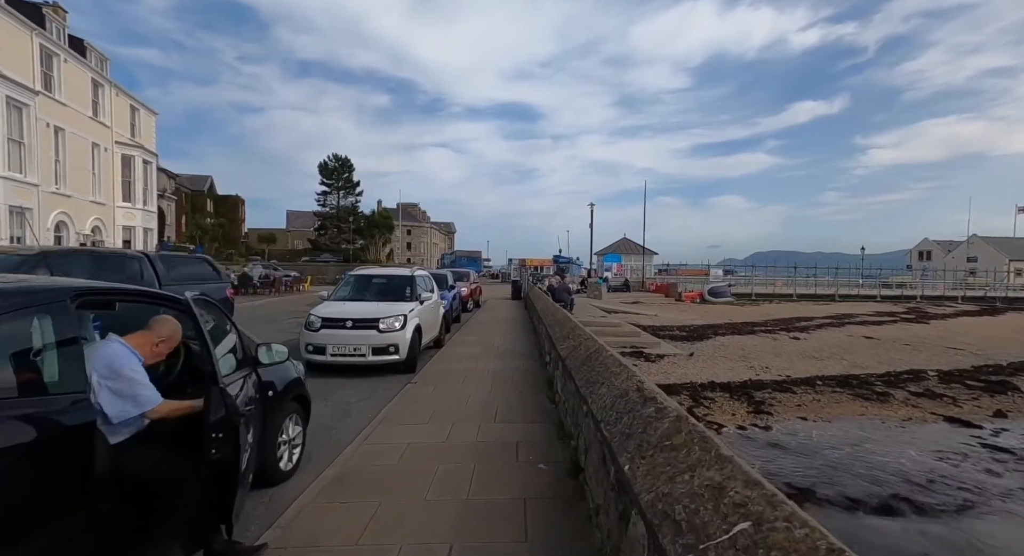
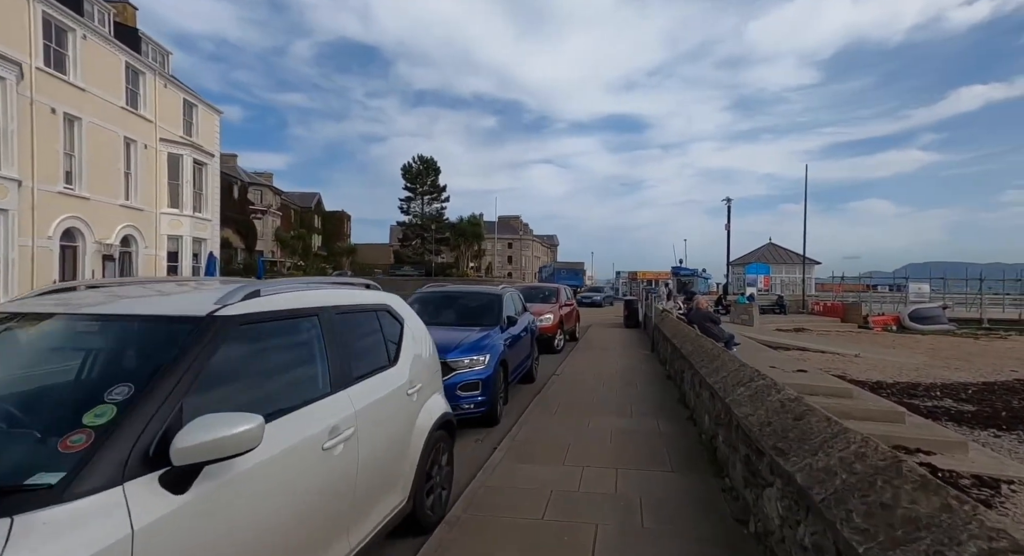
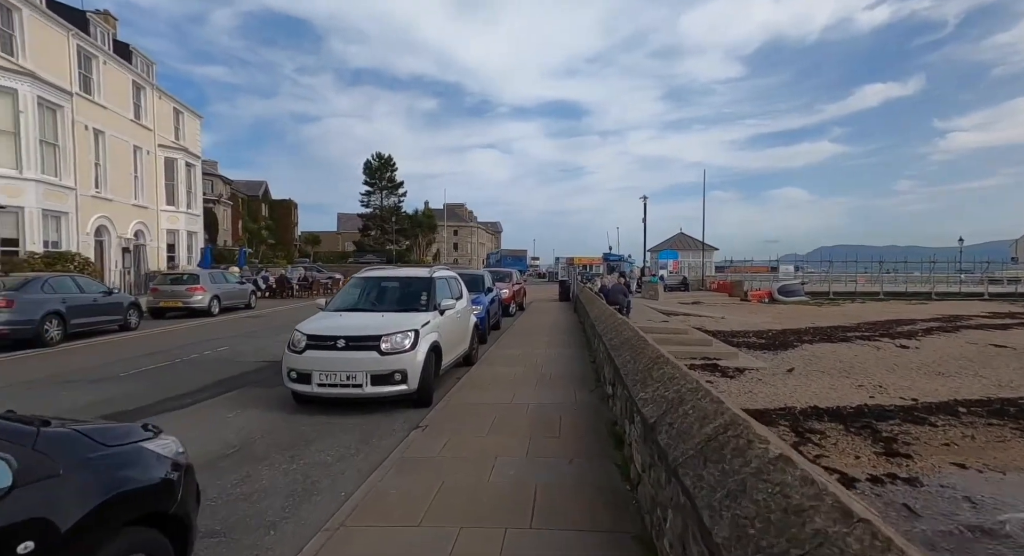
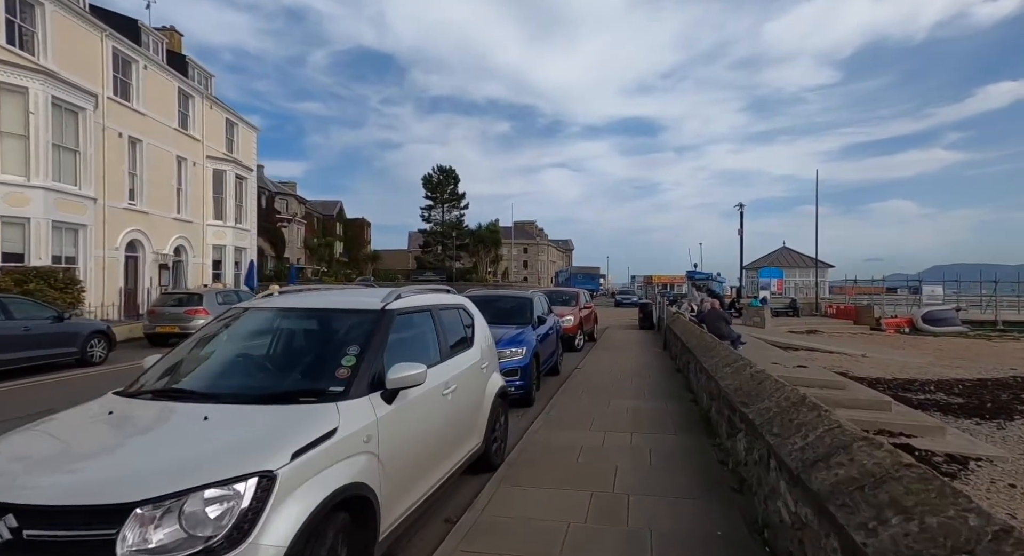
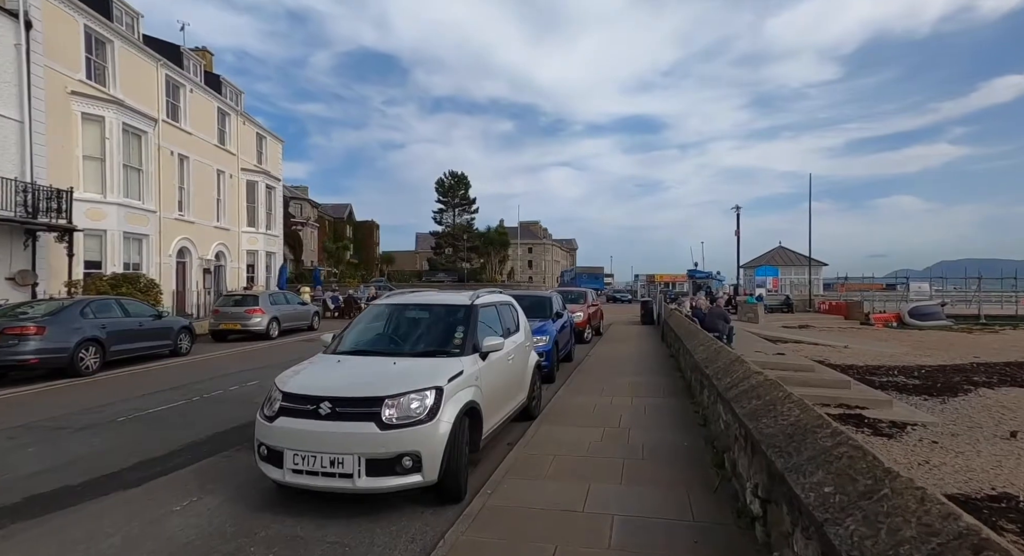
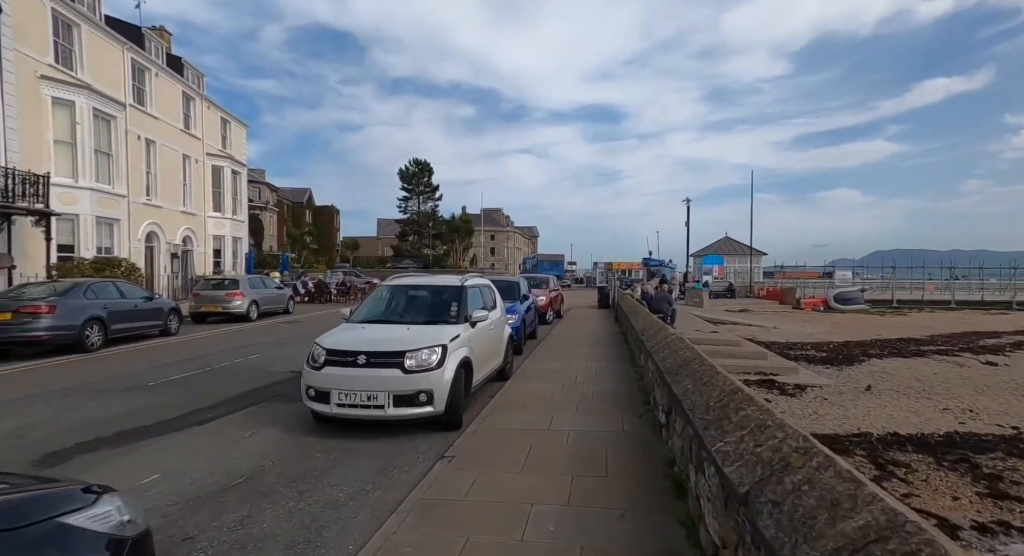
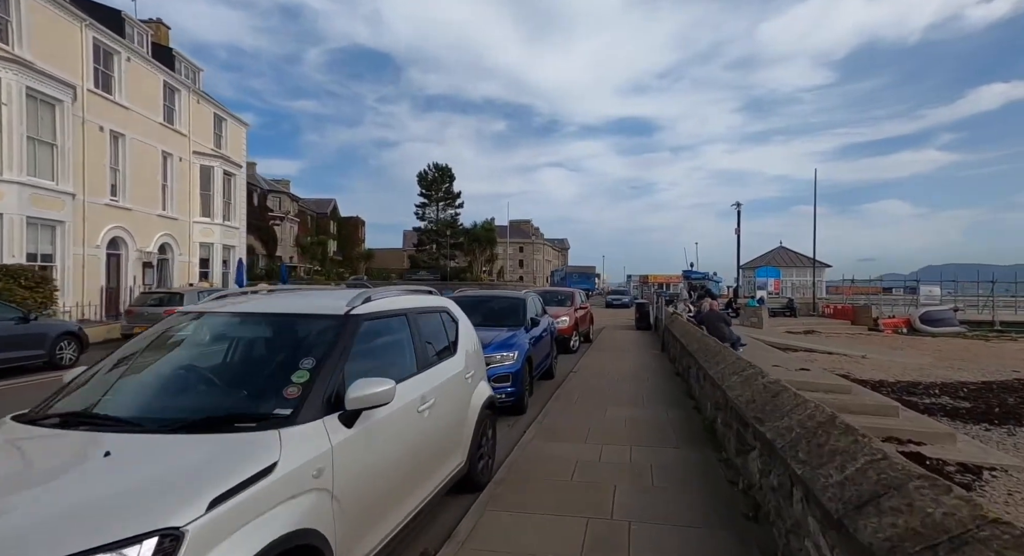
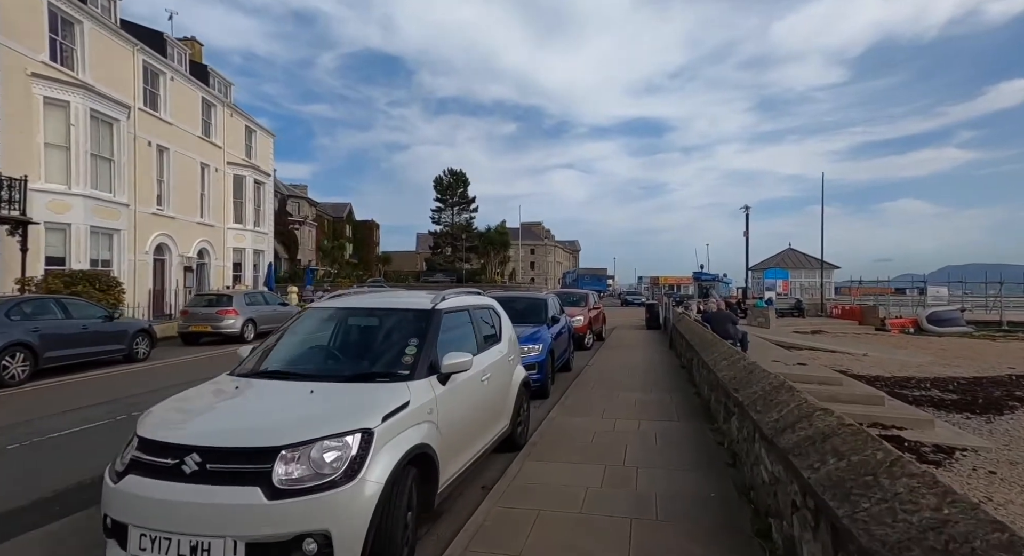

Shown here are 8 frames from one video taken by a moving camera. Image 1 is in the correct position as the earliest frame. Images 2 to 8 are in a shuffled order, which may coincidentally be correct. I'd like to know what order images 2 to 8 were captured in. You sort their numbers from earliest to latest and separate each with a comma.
3, 6, 5, 8, 4, 7, 2
